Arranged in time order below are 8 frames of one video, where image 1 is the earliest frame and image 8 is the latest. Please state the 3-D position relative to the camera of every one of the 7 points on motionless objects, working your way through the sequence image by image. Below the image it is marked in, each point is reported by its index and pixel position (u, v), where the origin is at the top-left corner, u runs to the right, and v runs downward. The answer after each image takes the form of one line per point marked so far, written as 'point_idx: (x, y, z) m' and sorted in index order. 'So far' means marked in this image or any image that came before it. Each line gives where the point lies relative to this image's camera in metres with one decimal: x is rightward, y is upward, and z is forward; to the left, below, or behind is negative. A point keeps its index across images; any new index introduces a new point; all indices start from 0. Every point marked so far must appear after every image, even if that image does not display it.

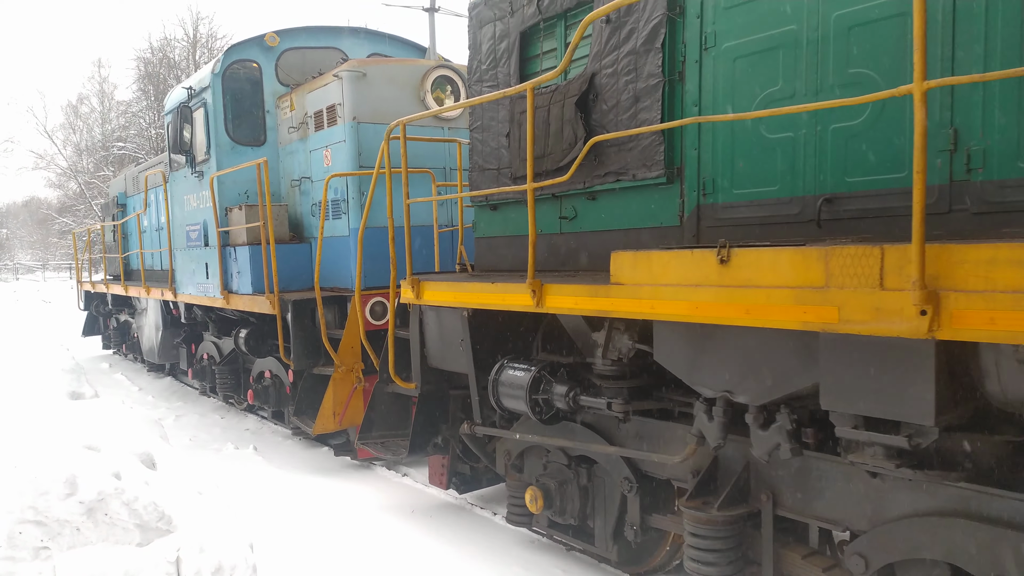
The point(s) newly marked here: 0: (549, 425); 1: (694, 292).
0: (+0.1, -0.5, +3.0) m
1: (+0.5, 0.0, +2.2) m
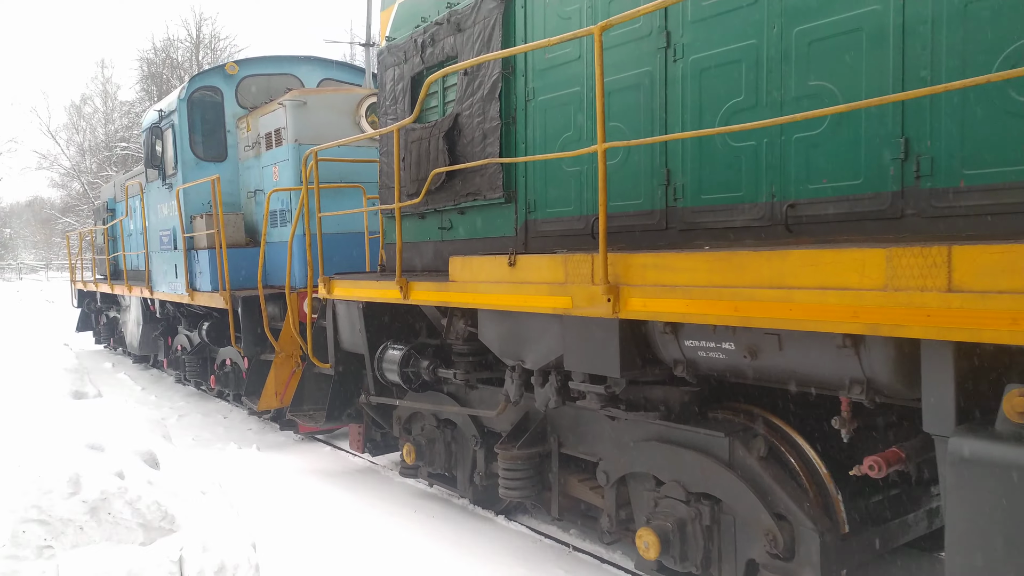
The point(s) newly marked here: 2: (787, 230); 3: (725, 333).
0: (-0.5, -0.5, +3.8) m
1: (0.0, 0.0, +2.9) m
2: (+0.9, +0.2, +2.4) m
3: (+0.6, -0.1, +2.2) m
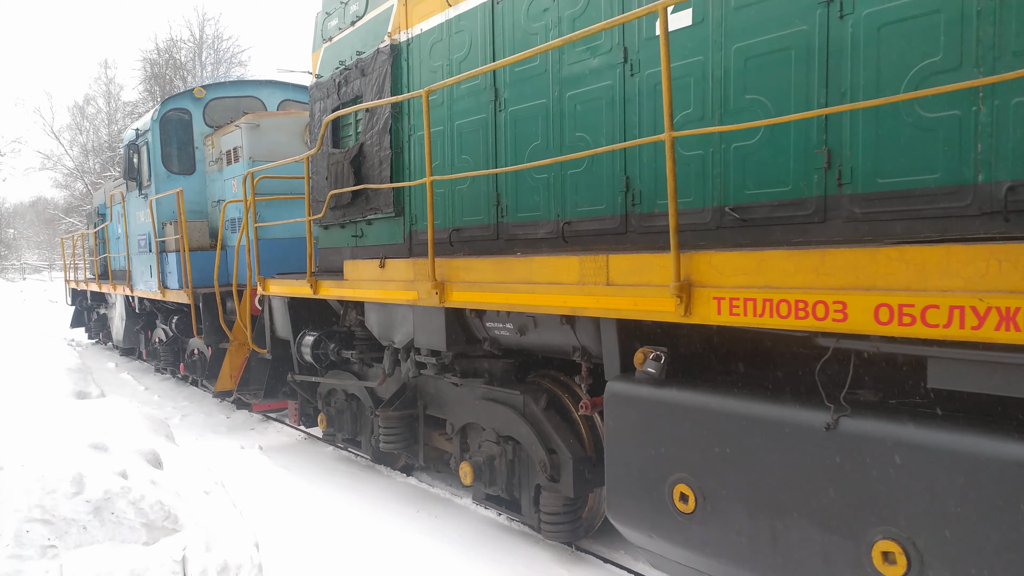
0: (-1.1, -0.5, +4.6) m
1: (-0.7, 0.0, +3.8) m
2: (+0.2, +0.2, +3.2) m
3: (0.0, -0.1, +3.0) m
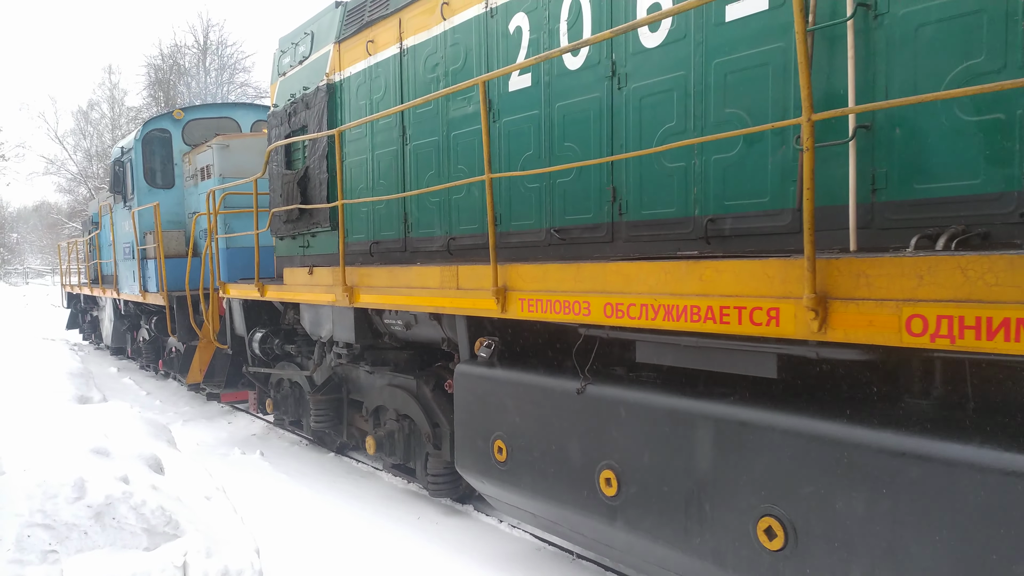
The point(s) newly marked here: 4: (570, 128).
0: (-1.6, -0.5, +5.3) m
1: (-1.2, 0.0, +4.5) m
2: (-0.3, +0.2, +4.0) m
3: (-0.5, -0.1, +3.8) m
4: (+0.3, +0.7, +3.2) m
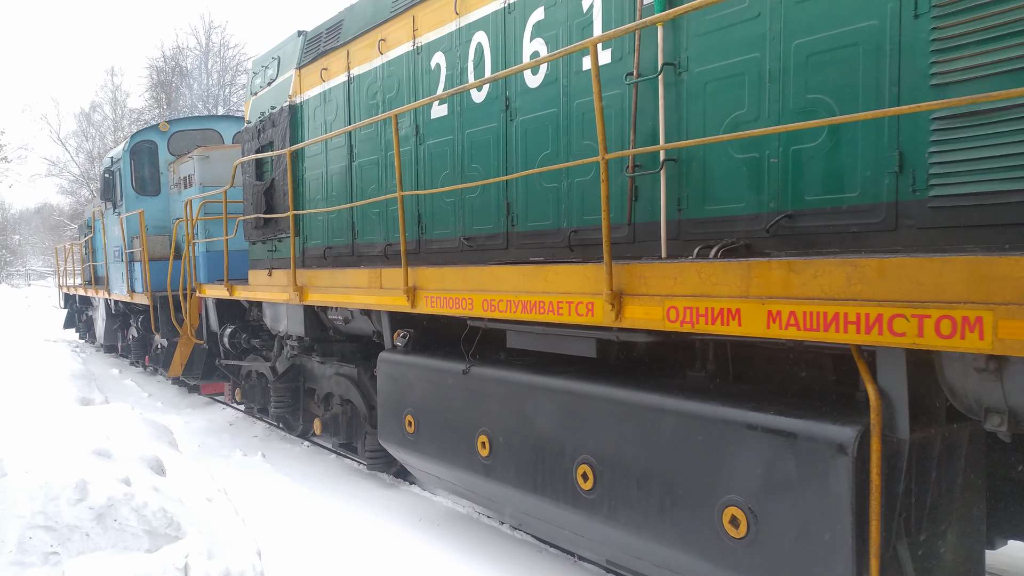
0: (-2.1, -0.5, +5.9) m
1: (-1.7, 0.0, +5.1) m
2: (-0.7, +0.2, +4.6) m
3: (-1.0, -0.1, +4.4) m
4: (-0.2, +0.7, +3.8) m
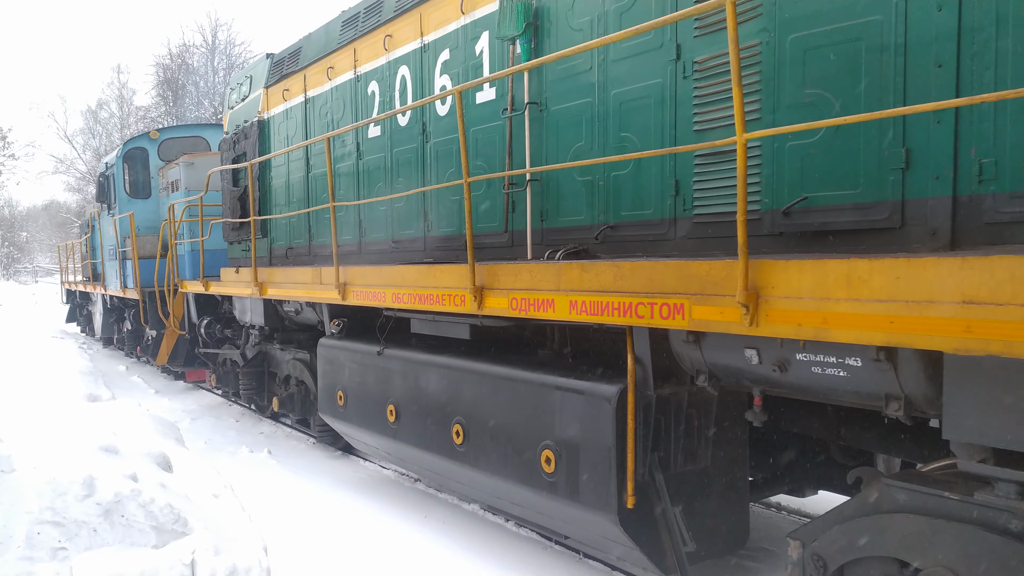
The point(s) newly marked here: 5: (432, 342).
0: (-2.5, -0.5, +6.6) m
1: (-2.1, 0.0, +5.8) m
2: (-1.2, +0.2, +5.2) m
3: (-1.4, -0.1, +5.0) m
4: (-0.6, +0.7, +4.5) m
5: (-0.4, -0.3, +3.7) m
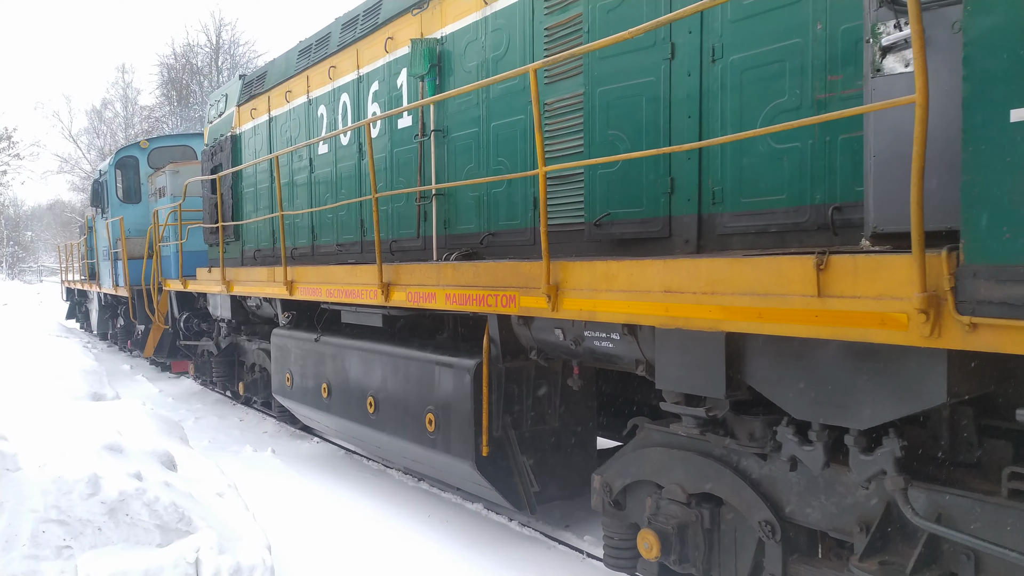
0: (-3.0, -0.5, +7.3) m
1: (-2.6, 0.0, +6.5) m
2: (-1.7, +0.2, +5.9) m
3: (-1.9, -0.1, +5.7) m
4: (-1.1, +0.7, +5.2) m
5: (-0.9, -0.2, +4.4) m
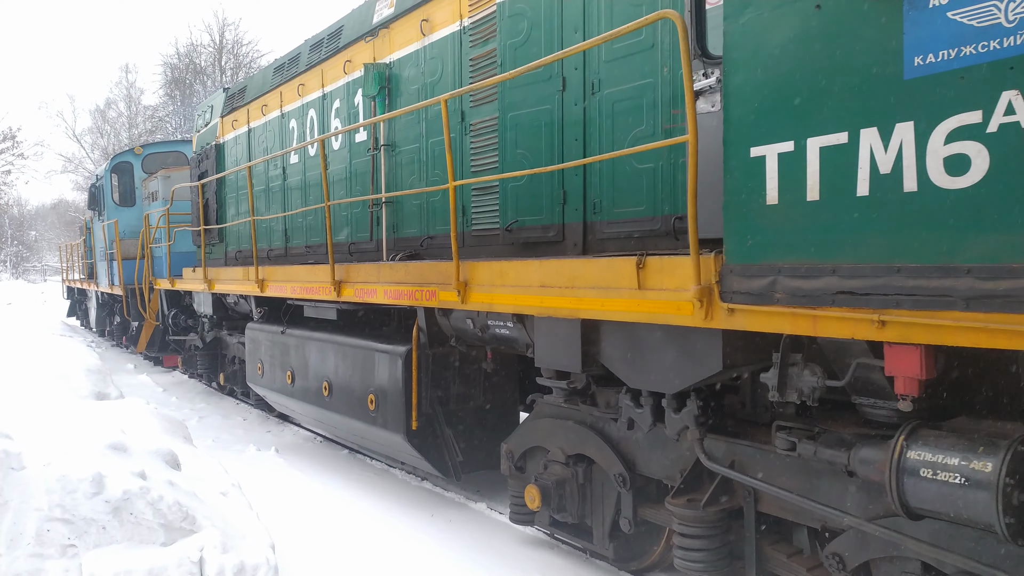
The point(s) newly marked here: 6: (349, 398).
0: (-3.3, -0.5, +7.8) m
1: (-2.9, +0.1, +7.0) m
2: (-2.0, +0.2, +6.5) m
3: (-2.3, -0.1, +6.3) m
4: (-1.5, +0.7, +5.7) m
5: (-1.2, -0.2, +4.9) m
6: (-0.9, -0.6, +4.2) m
